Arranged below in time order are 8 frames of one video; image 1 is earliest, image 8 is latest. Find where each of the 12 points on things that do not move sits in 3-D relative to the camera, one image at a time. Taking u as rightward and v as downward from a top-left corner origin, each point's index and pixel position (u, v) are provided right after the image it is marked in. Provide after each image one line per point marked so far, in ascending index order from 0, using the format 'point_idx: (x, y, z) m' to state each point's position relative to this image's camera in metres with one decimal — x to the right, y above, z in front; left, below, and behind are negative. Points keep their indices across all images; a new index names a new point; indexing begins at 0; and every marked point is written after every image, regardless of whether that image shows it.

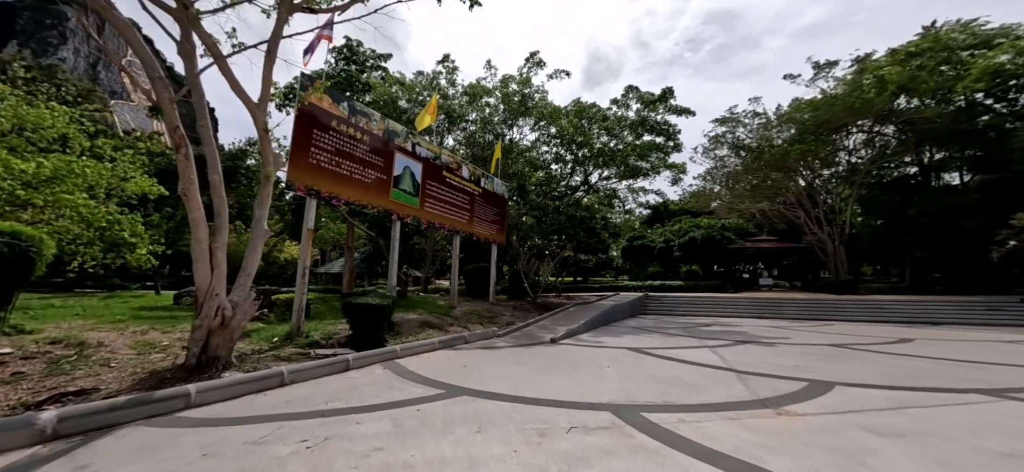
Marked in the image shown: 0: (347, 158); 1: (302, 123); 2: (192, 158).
0: (-3.4, +1.6, +7.9) m
1: (-3.8, +2.1, +7.0) m
2: (-3.5, +0.9, +4.2) m
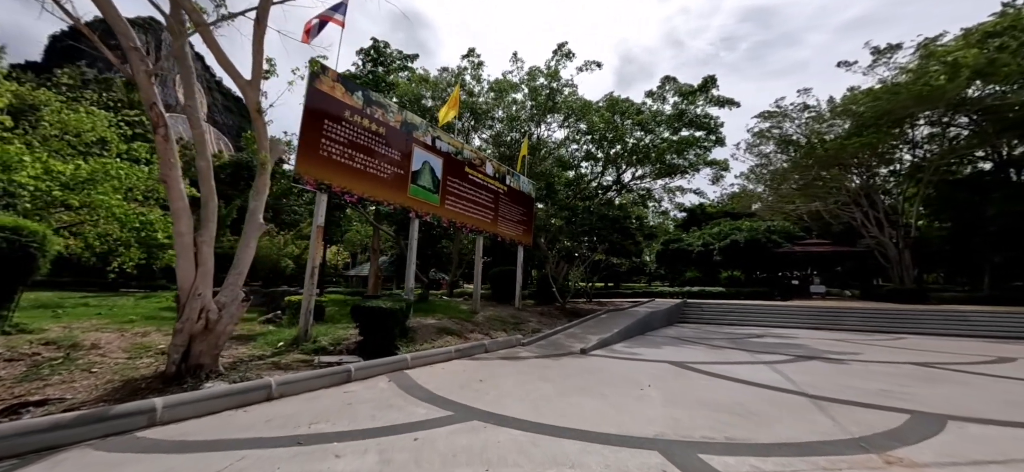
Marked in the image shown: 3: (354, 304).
0: (-2.9, +1.6, +7.4) m
1: (-3.4, +2.1, +6.5) m
2: (-3.3, +0.9, +3.8) m
3: (-2.6, -1.1, +6.3) m
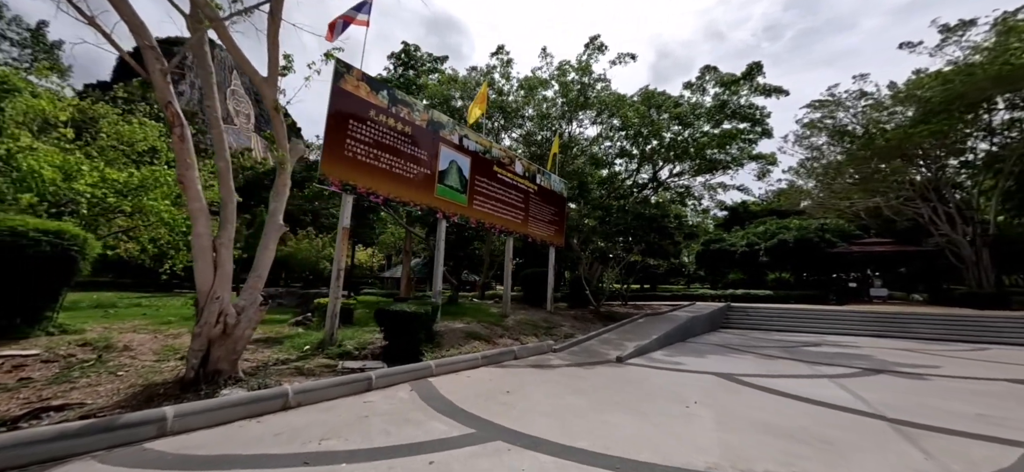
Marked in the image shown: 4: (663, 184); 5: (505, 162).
0: (-2.4, +1.6, +7.3) m
1: (-2.9, +2.1, +6.4) m
2: (-3.1, +0.9, +3.7) m
3: (-2.1, -1.1, +6.1) m
4: (+6.3, +2.2, +16.0) m
5: (-0.2, +2.0, +10.2) m
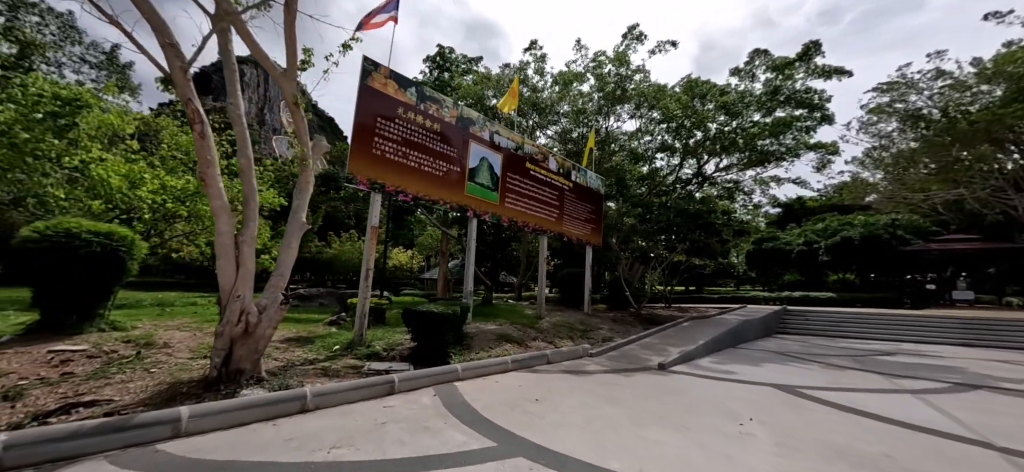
0: (-1.8, +1.6, +7.1) m
1: (-2.5, +2.1, +6.4) m
2: (-2.9, +1.0, +3.6) m
3: (-1.6, -1.1, +6.0) m
4: (+7.7, +2.2, +15.0) m
5: (+0.7, +2.0, +9.9) m
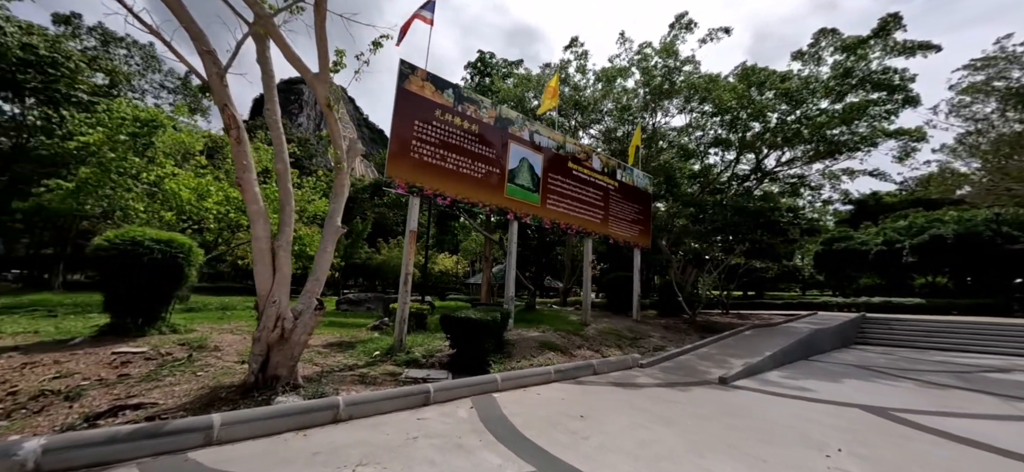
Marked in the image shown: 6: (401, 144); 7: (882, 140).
0: (-1.1, +1.5, +7.0) m
1: (-1.8, +2.0, +6.3) m
2: (-2.5, +0.9, +3.6) m
3: (-1.0, -1.2, +5.8) m
4: (+9.2, +2.2, +13.8) m
5: (+1.7, +1.9, +9.4) m
6: (-1.8, +1.5, +6.3) m
7: (+12.1, +3.1, +12.4) m
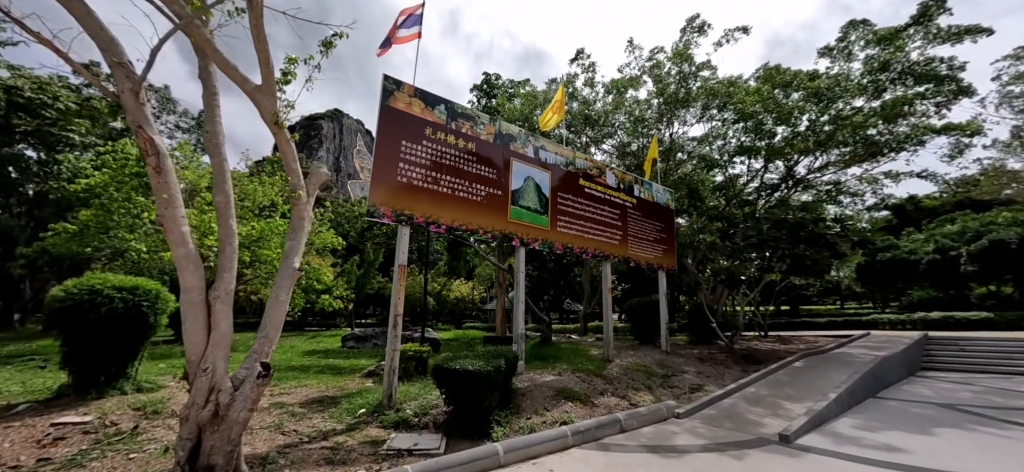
0: (-1.0, +1.0, +6.3) m
1: (-1.8, +1.5, +5.7) m
2: (-2.6, +0.5, +2.9) m
3: (-0.9, -1.6, +4.9) m
4: (+9.5, +1.8, +12.6) m
5: (+1.8, +1.4, +8.6) m
6: (-1.8, +1.0, +5.6) m
7: (+12.3, +2.9, +11.2) m
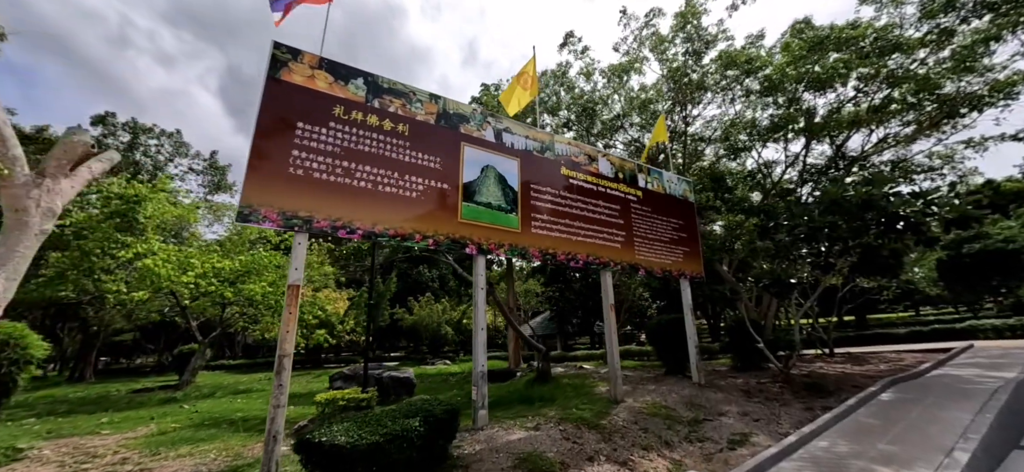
0: (-1.8, +0.9, +4.8) m
1: (-2.7, +1.4, +4.3) m
2: (-3.6, +0.5, +1.6) m
3: (-1.6, -1.6, +3.3) m
4: (+9.3, +2.0, +10.3) m
5: (+1.3, +1.3, +6.9) m
6: (-2.6, +0.9, +4.2) m
7: (+11.8, +3.4, +8.7) m
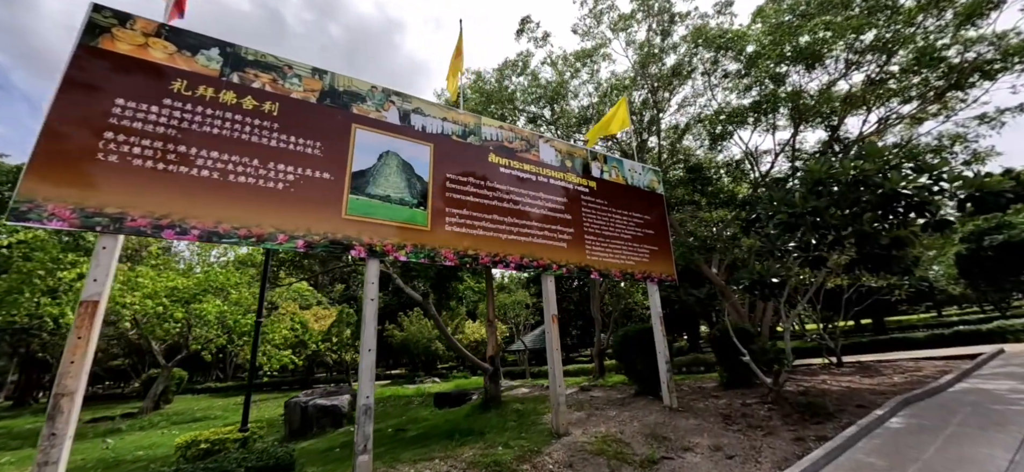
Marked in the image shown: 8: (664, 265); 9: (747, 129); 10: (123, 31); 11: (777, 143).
0: (-2.9, +0.9, +3.9) m
1: (-3.8, +1.3, +3.5) m
2: (-4.8, +0.5, +0.8) m
3: (-2.7, -1.6, +2.3) m
4: (+8.2, +2.2, +9.1) m
5: (+0.1, +1.3, +6.0) m
6: (-3.8, +0.8, +3.4) m
7: (+10.6, +3.7, +7.6) m
8: (+2.7, -0.5, +6.8) m
9: (+6.0, +2.7, +9.6) m
10: (-3.7, +2.0, +3.8) m
11: (+6.8, +2.4, +9.8) m
